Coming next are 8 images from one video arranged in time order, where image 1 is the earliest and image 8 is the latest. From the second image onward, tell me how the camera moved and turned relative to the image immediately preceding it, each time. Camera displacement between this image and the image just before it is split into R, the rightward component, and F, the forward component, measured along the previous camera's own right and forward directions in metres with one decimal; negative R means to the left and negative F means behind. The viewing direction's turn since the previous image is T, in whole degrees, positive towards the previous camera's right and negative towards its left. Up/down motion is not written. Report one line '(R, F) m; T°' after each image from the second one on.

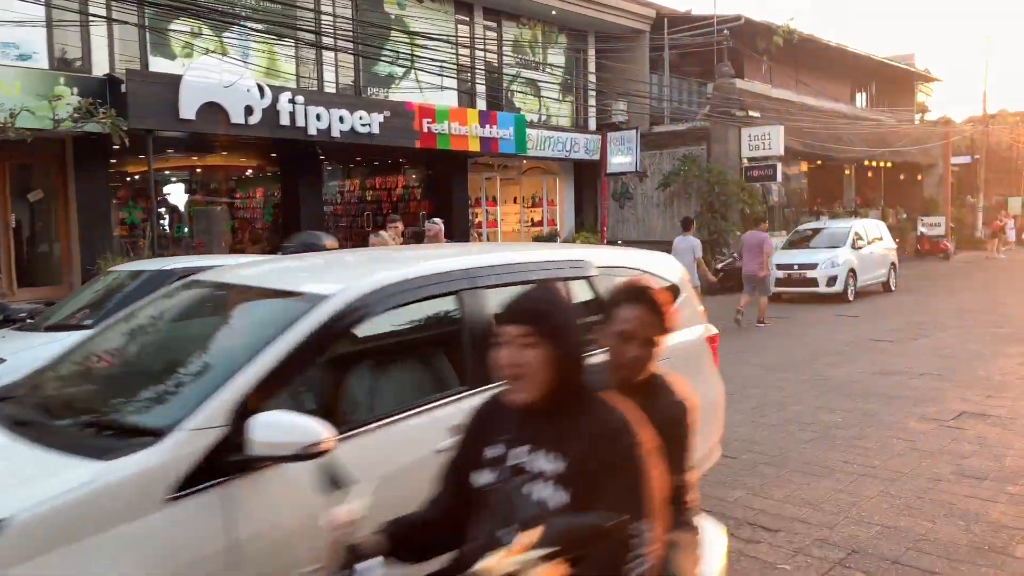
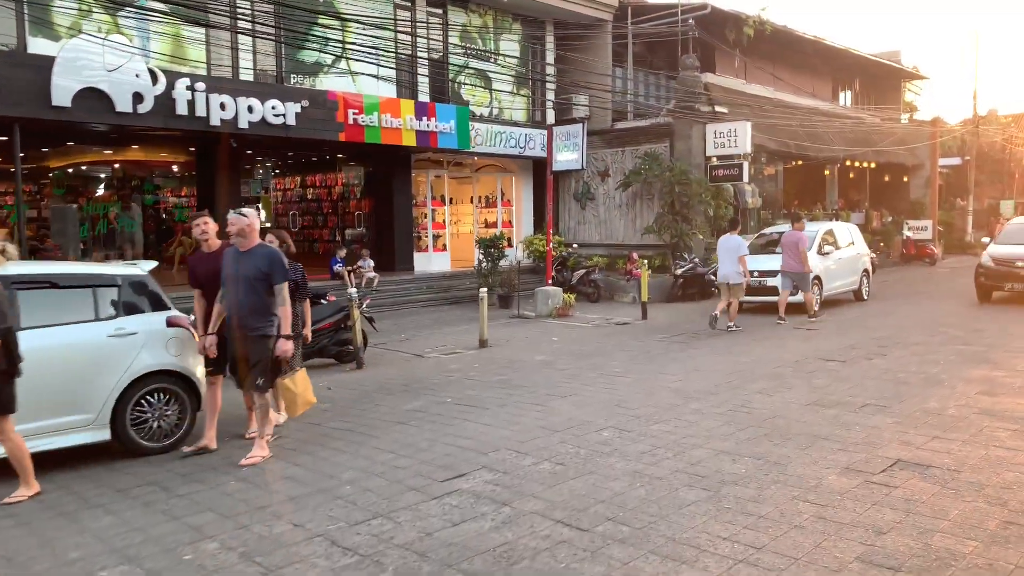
(+1.2, +1.3) m; 0°
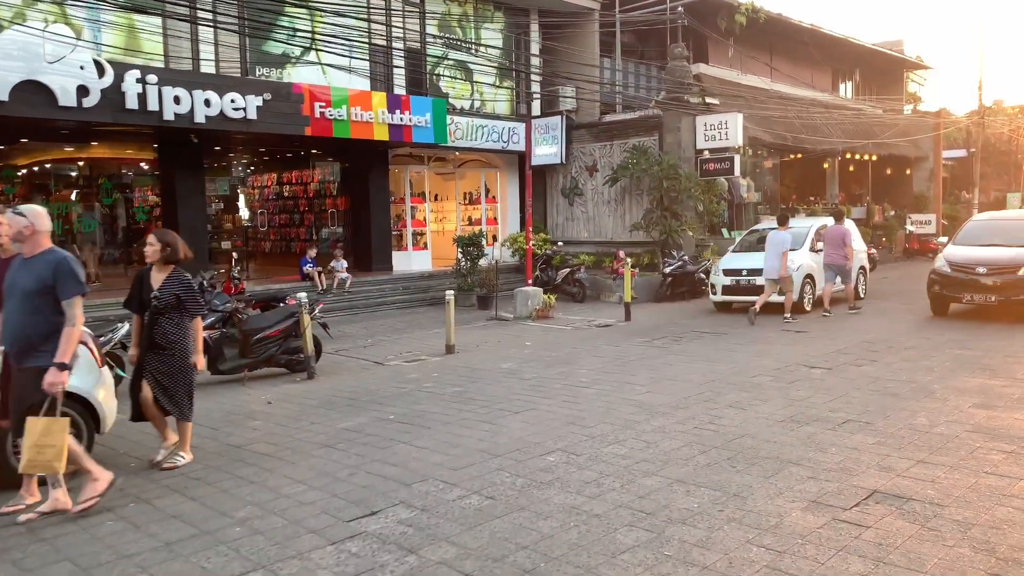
(+0.5, +0.7) m; 0°
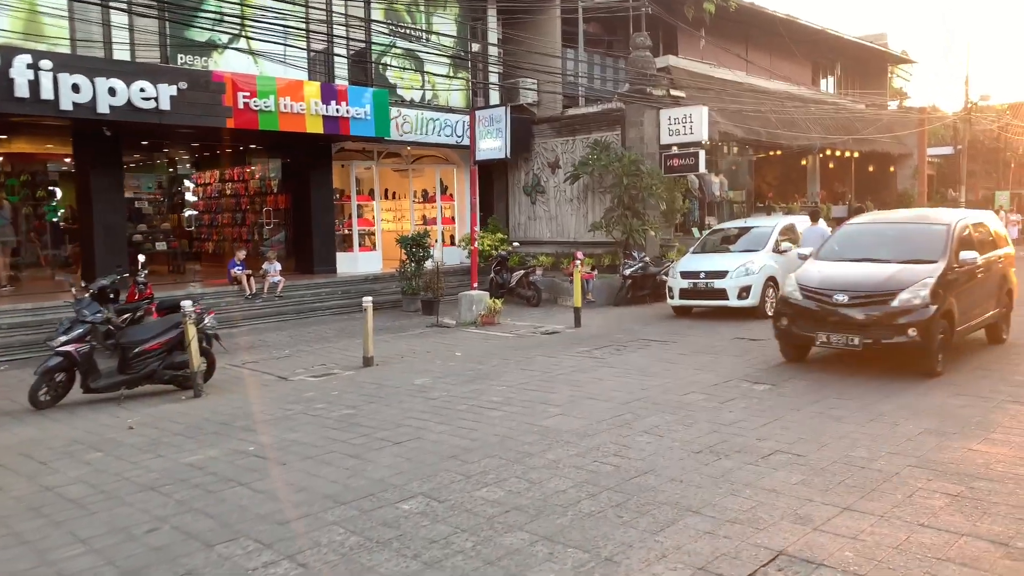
(+0.9, +0.9) m; 0°
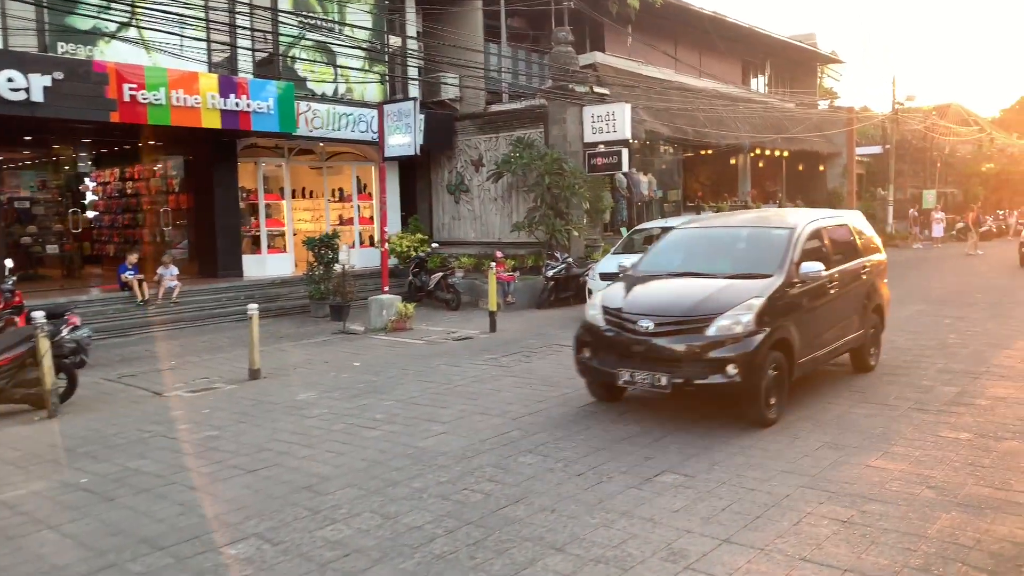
(+0.6, +0.5) m; +4°
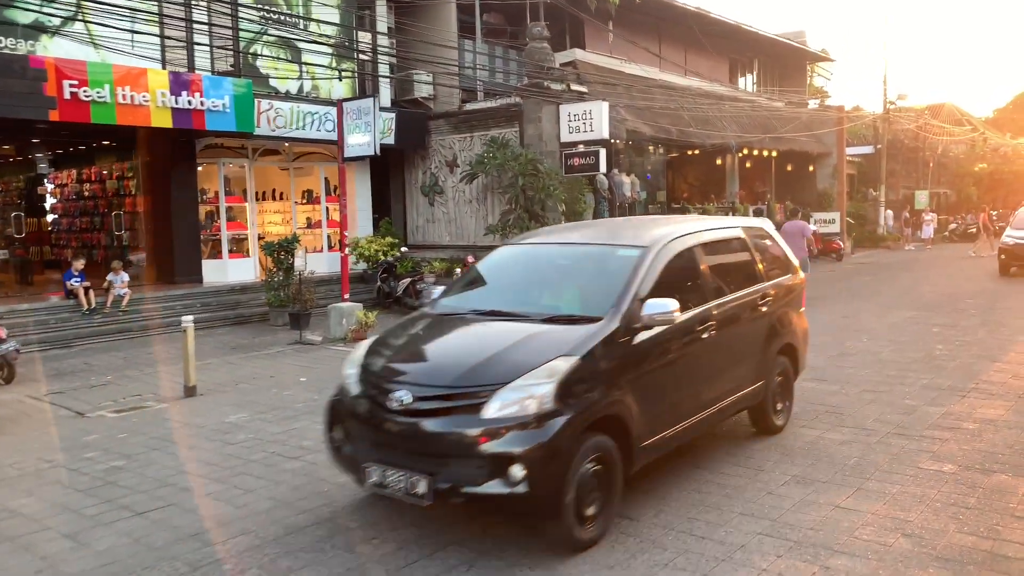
(+0.4, +0.6) m; 0°
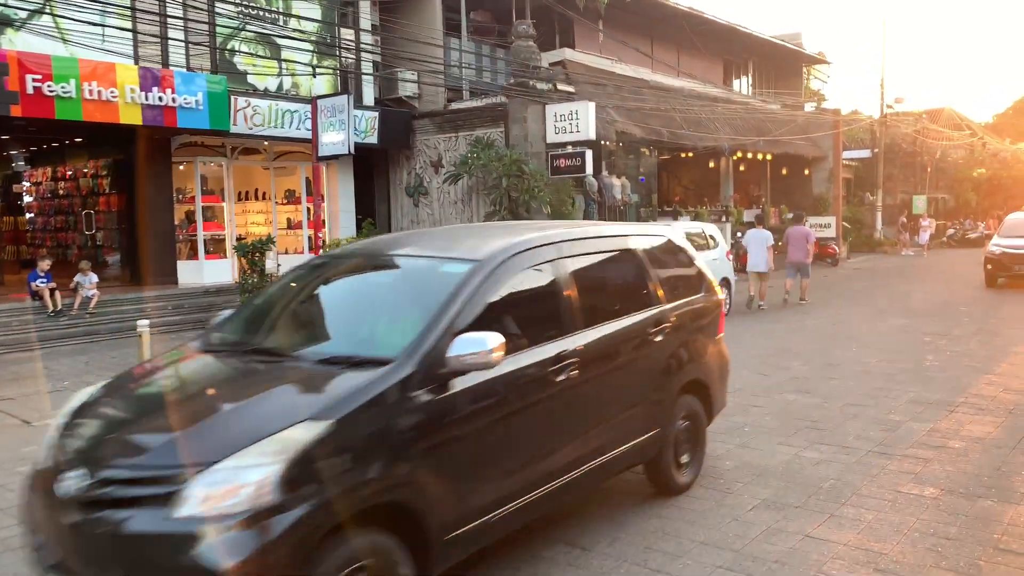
(+0.3, +0.4) m; 0°
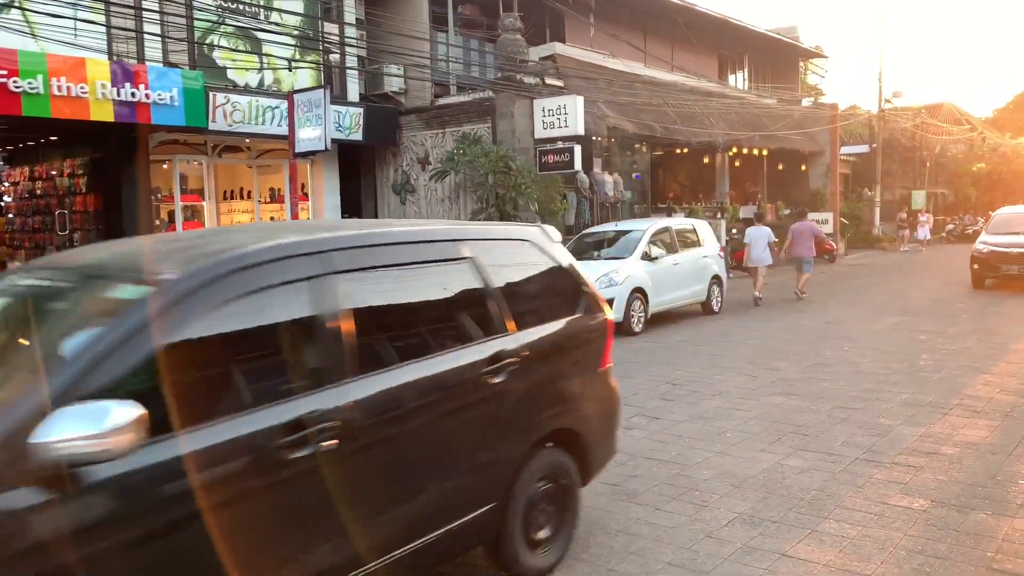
(+0.2, +0.3) m; 0°
